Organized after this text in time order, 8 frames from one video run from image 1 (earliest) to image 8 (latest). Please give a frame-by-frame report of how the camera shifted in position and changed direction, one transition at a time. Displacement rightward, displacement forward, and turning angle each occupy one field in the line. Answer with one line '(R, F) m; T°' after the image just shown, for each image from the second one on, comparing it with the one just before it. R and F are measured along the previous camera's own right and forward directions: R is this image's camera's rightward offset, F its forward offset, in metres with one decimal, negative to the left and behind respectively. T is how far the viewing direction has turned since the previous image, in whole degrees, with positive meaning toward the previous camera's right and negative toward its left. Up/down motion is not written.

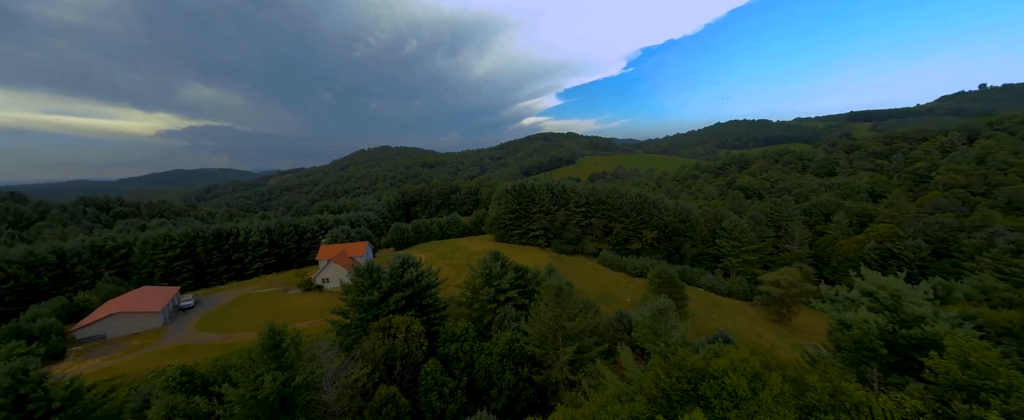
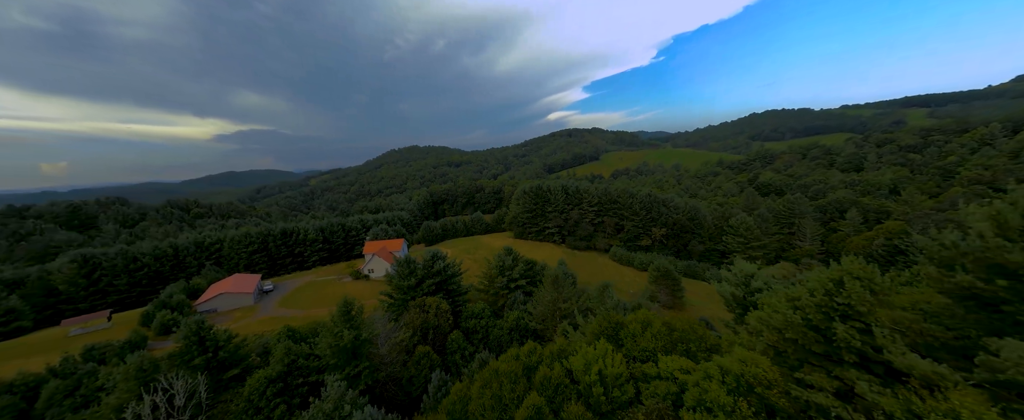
(+1.9, -6.6) m; -4°
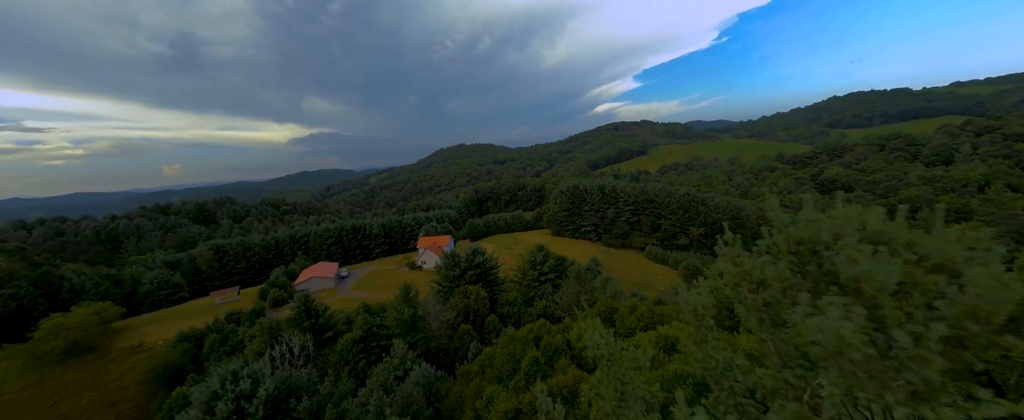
(+1.9, -5.1) m; -8°
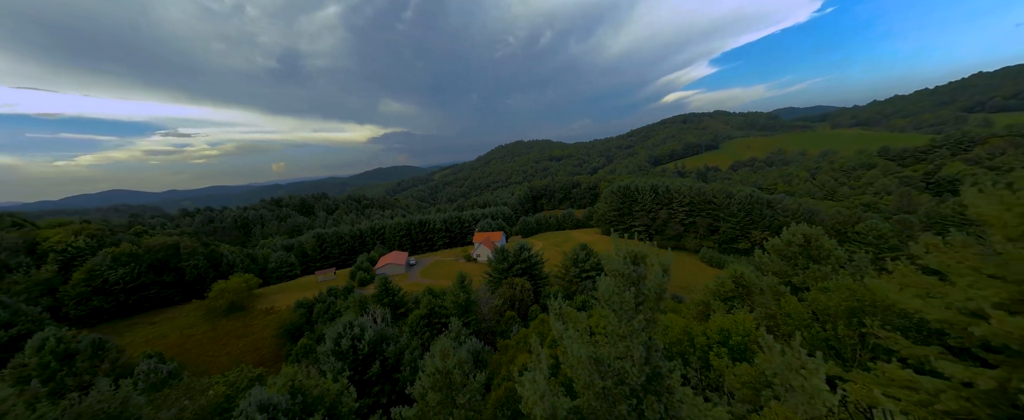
(+1.9, -4.5) m; -10°
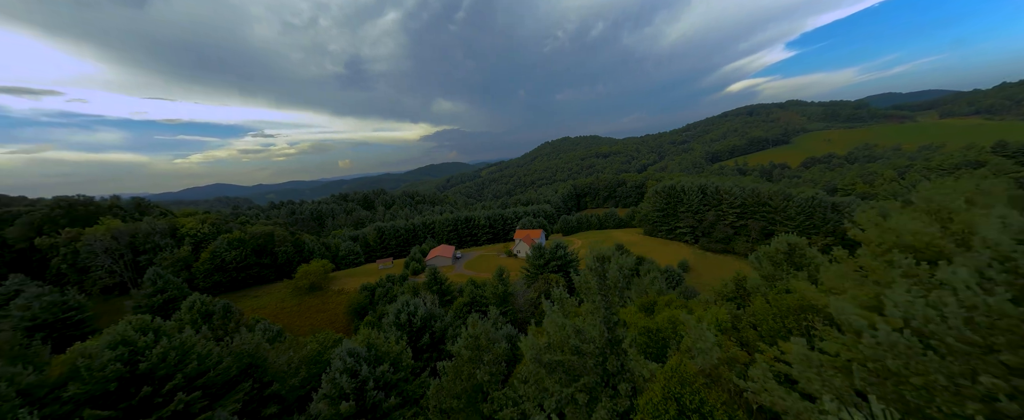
(+1.3, -3.3) m; -8°
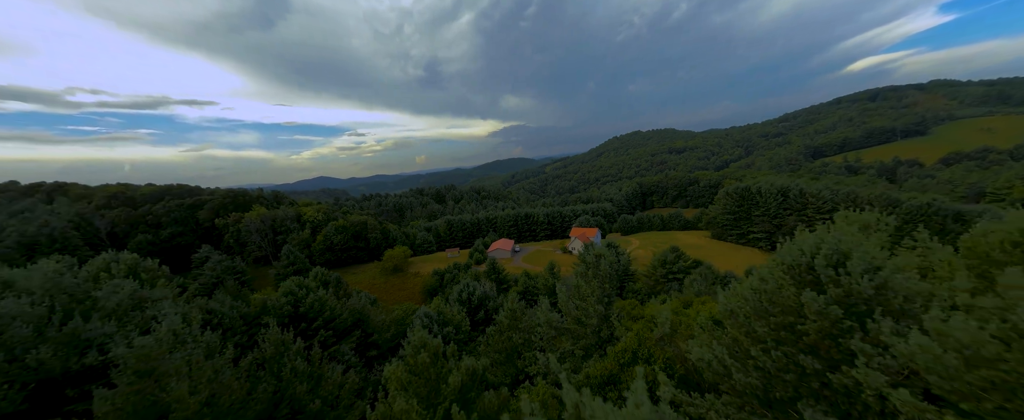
(+1.8, -4.4) m; -11°
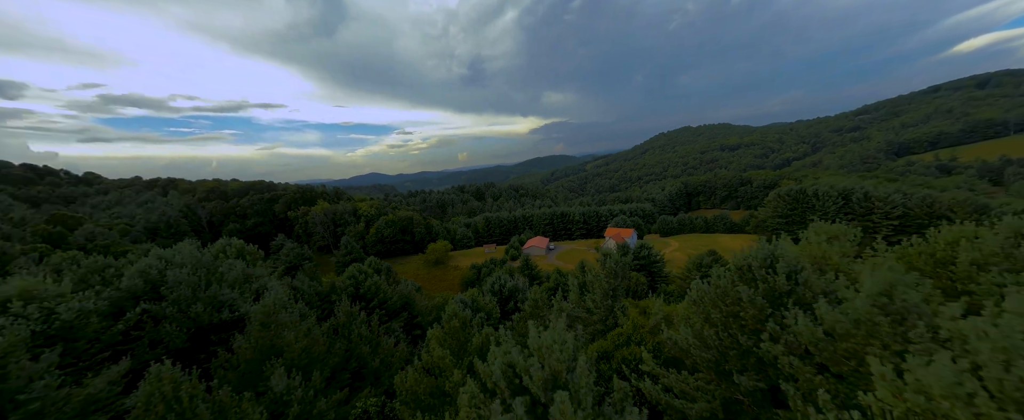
(+1.0, -2.7) m; -7°
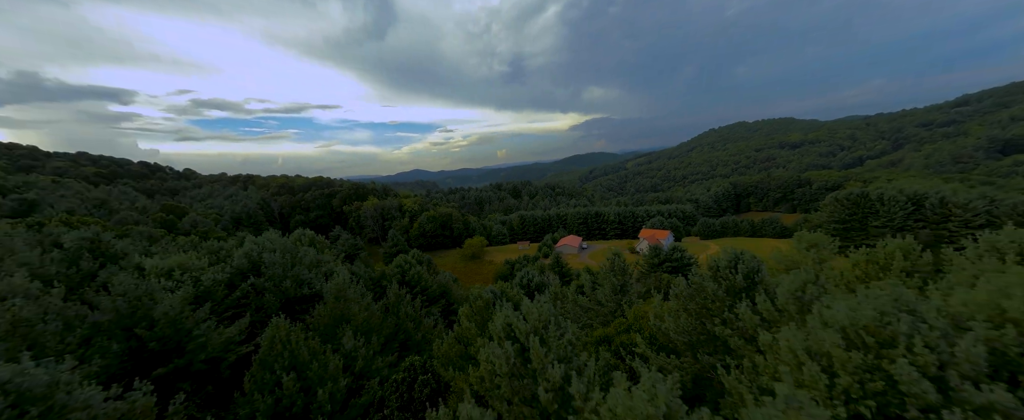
(+0.9, -2.6) m; -7°
